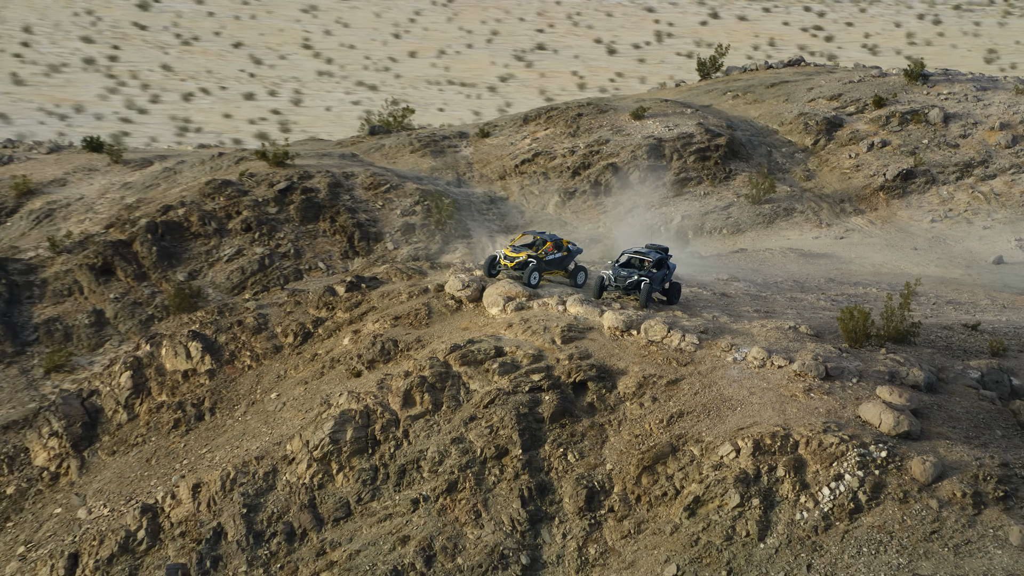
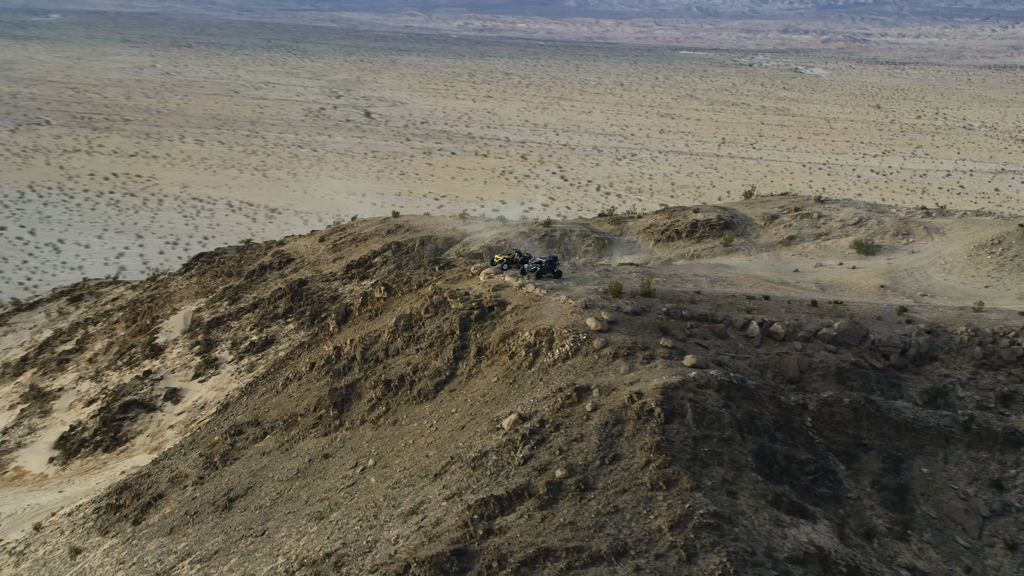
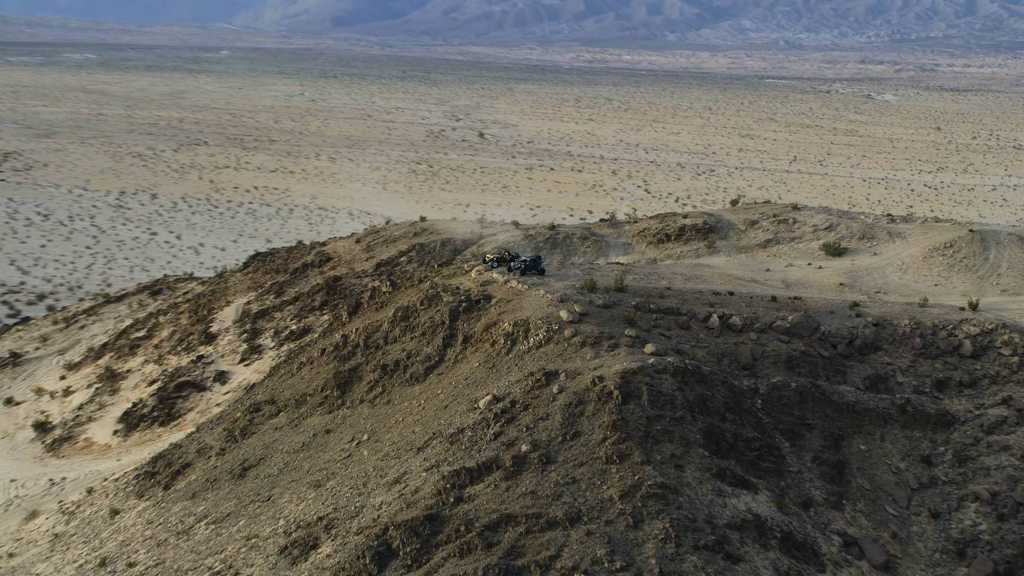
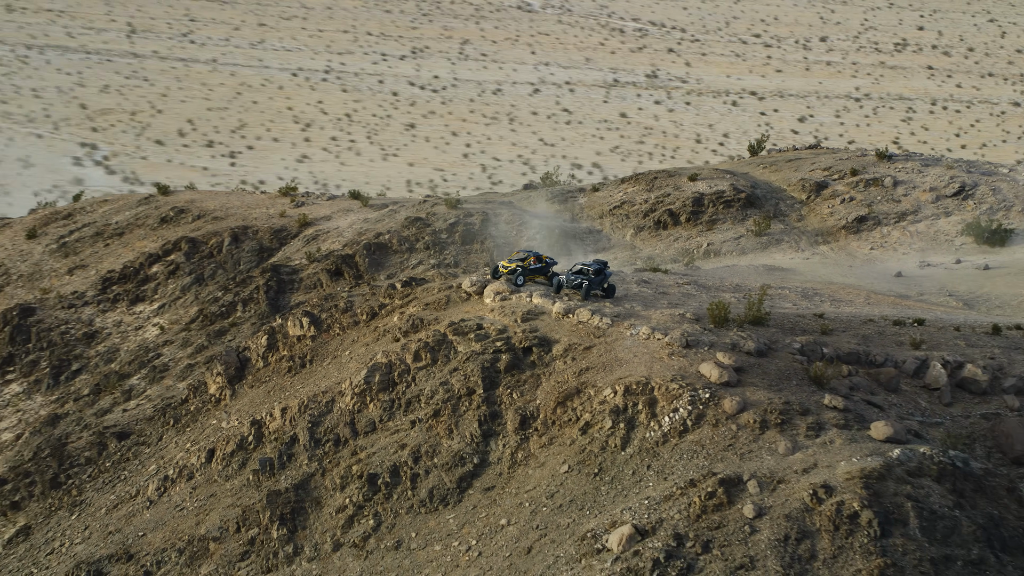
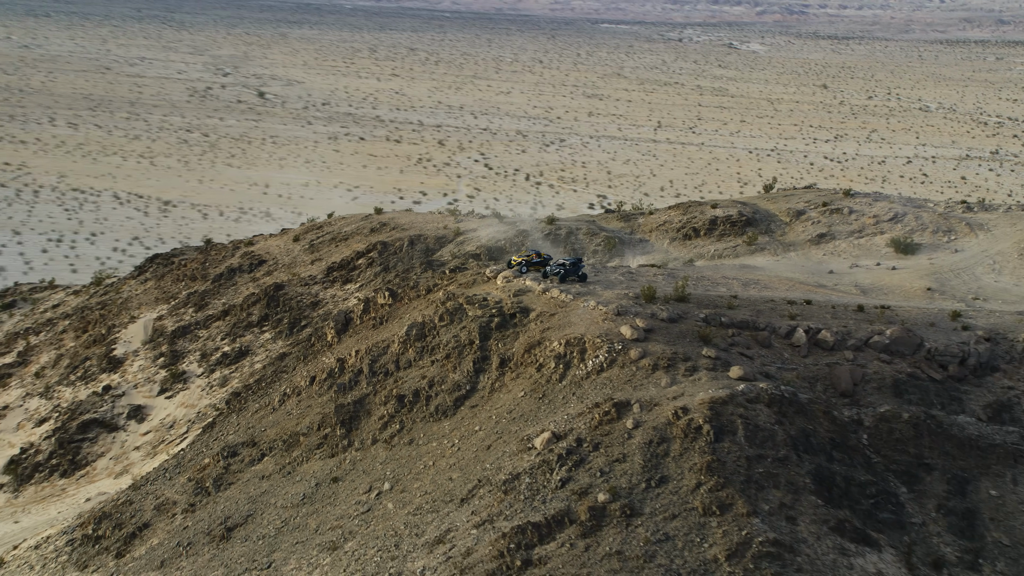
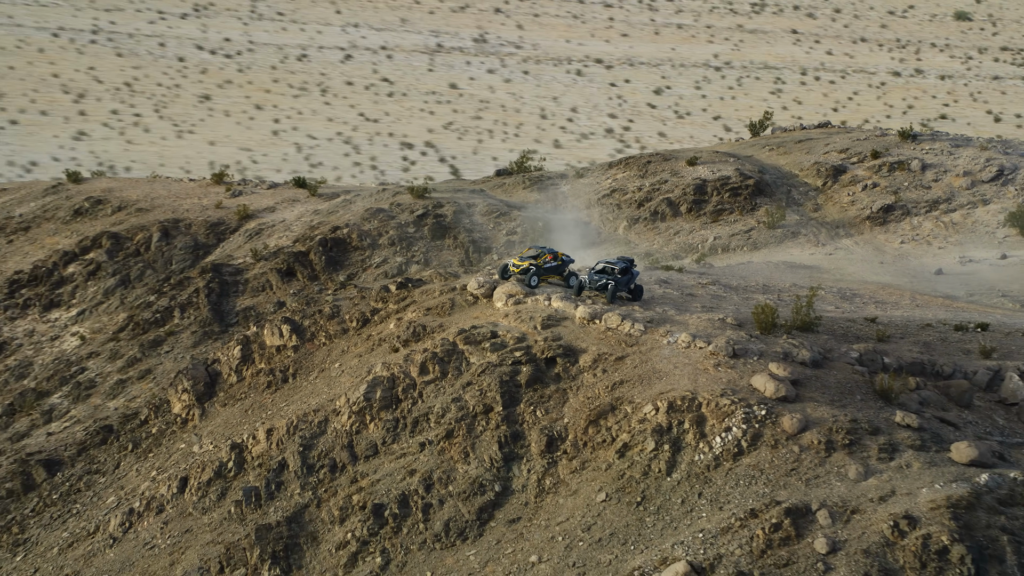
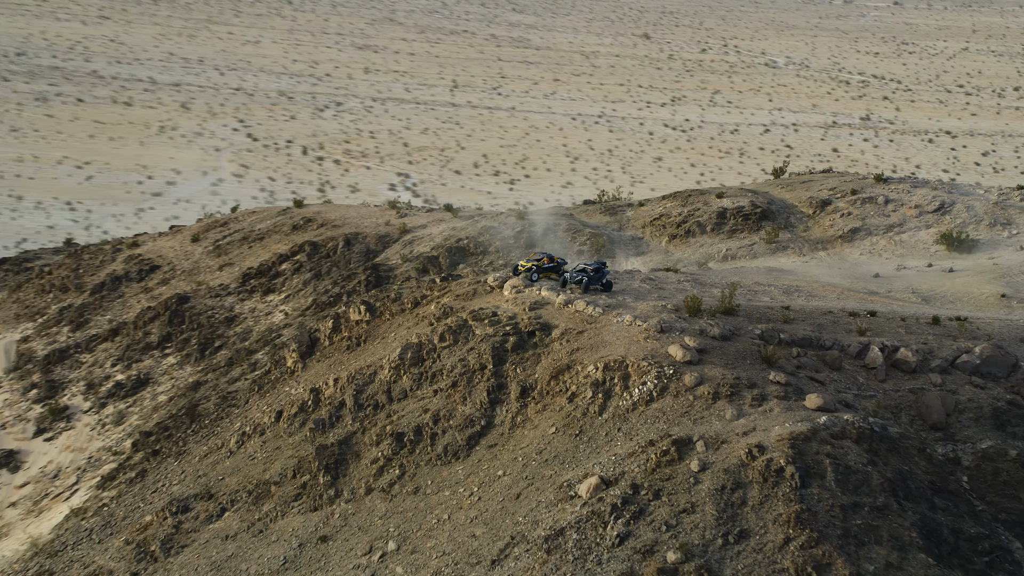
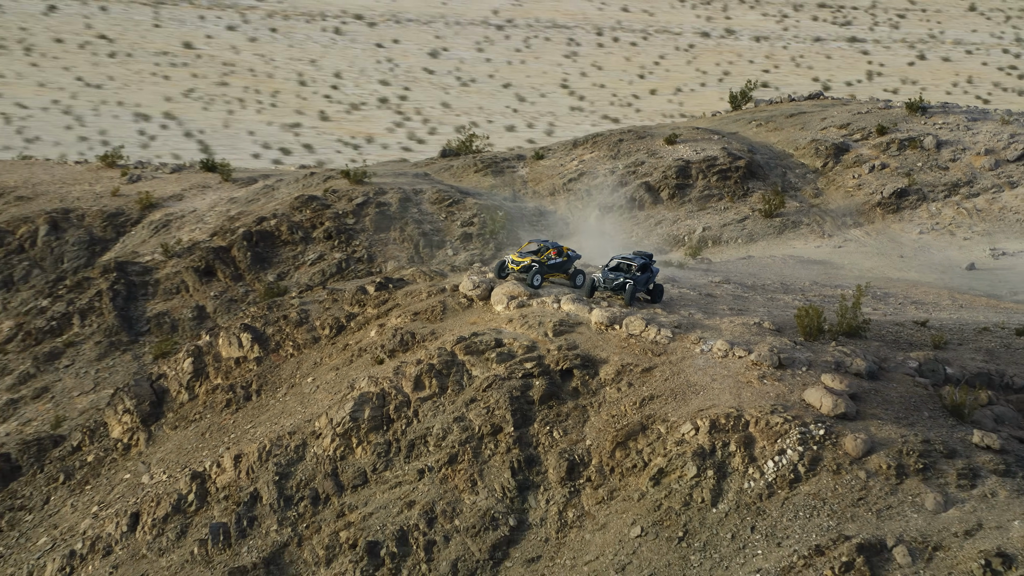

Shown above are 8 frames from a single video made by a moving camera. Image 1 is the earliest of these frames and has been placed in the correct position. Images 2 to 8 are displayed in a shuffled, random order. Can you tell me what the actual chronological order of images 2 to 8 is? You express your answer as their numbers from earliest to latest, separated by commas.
8, 6, 4, 7, 5, 2, 3
